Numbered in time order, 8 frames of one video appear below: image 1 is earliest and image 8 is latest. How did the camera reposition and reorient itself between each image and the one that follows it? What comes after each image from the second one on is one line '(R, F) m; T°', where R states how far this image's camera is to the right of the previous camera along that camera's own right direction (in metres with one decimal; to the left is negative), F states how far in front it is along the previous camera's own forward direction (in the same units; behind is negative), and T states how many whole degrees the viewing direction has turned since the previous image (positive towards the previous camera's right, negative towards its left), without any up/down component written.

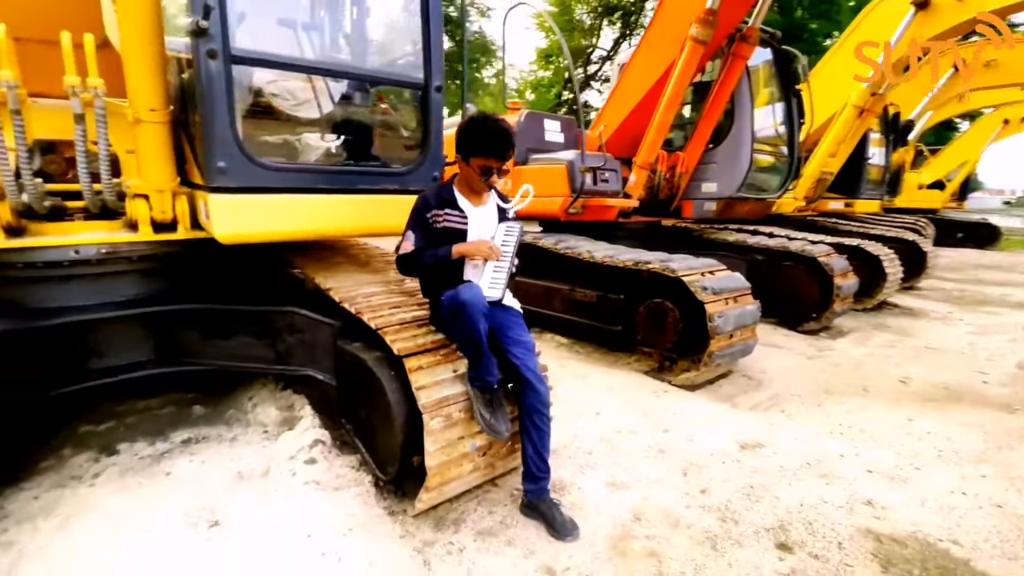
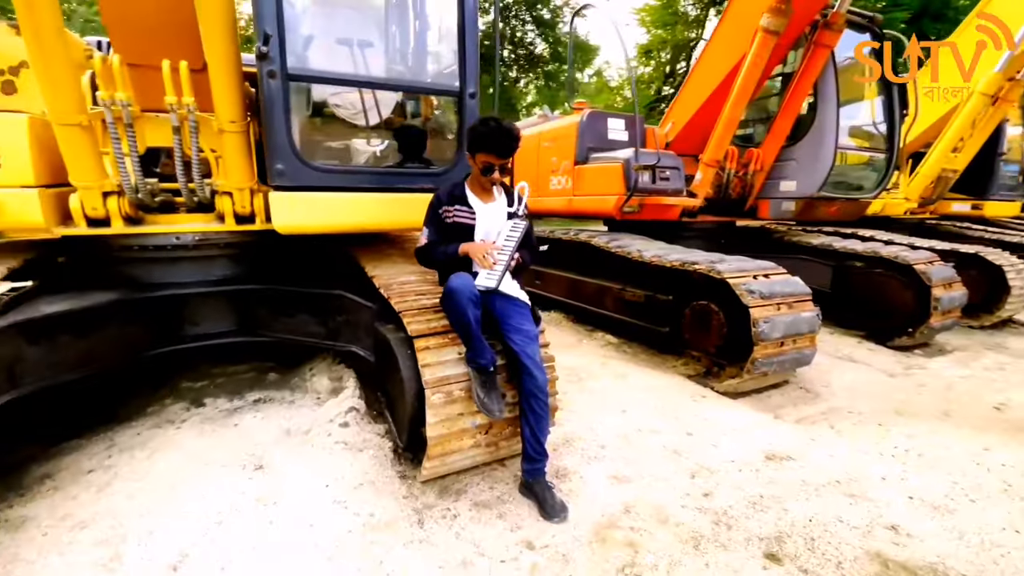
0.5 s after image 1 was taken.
(+0.4, -0.1) m; -11°
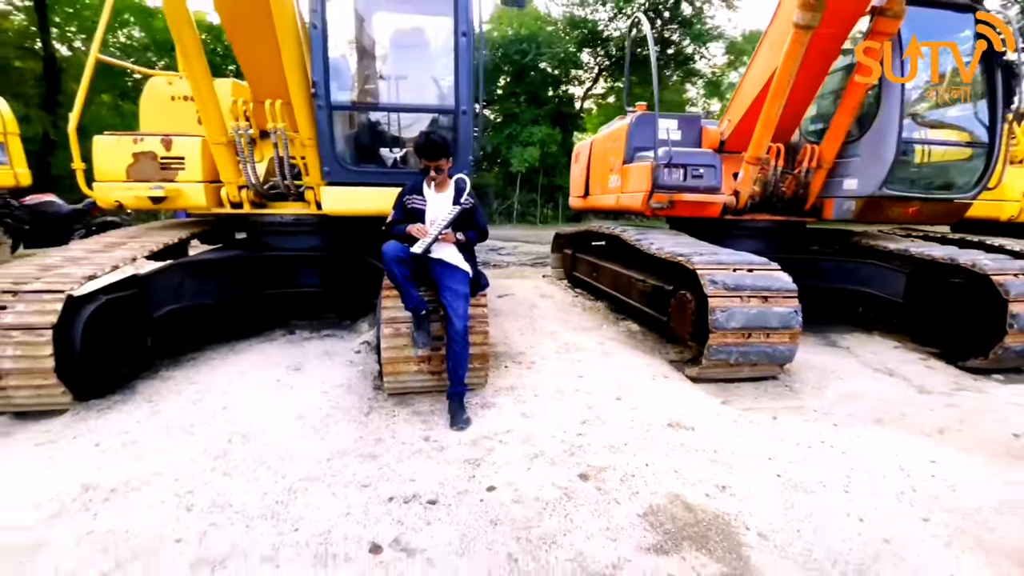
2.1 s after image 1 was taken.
(+1.3, -0.4) m; -20°
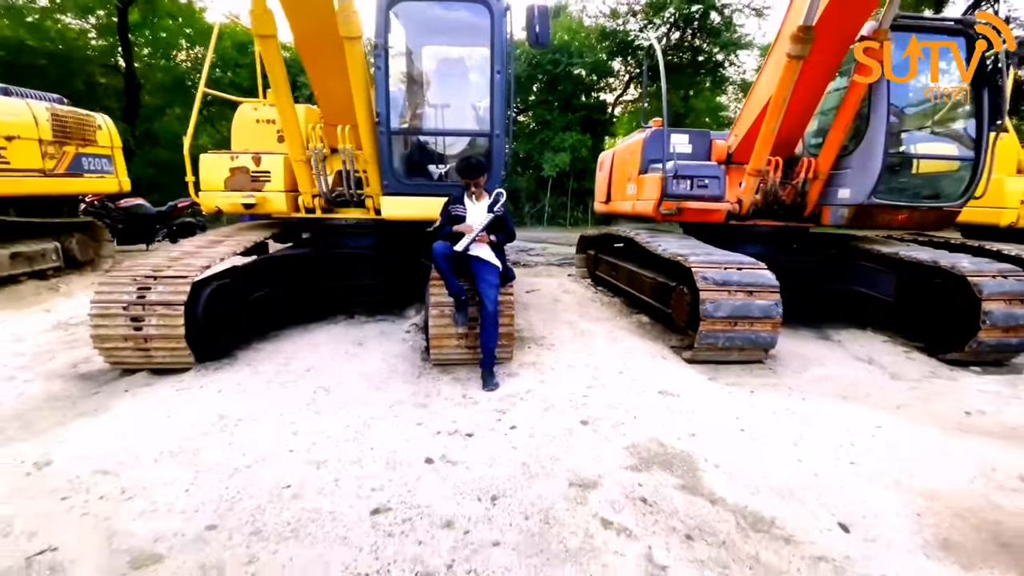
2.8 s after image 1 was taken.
(+0.1, -0.7) m; -4°
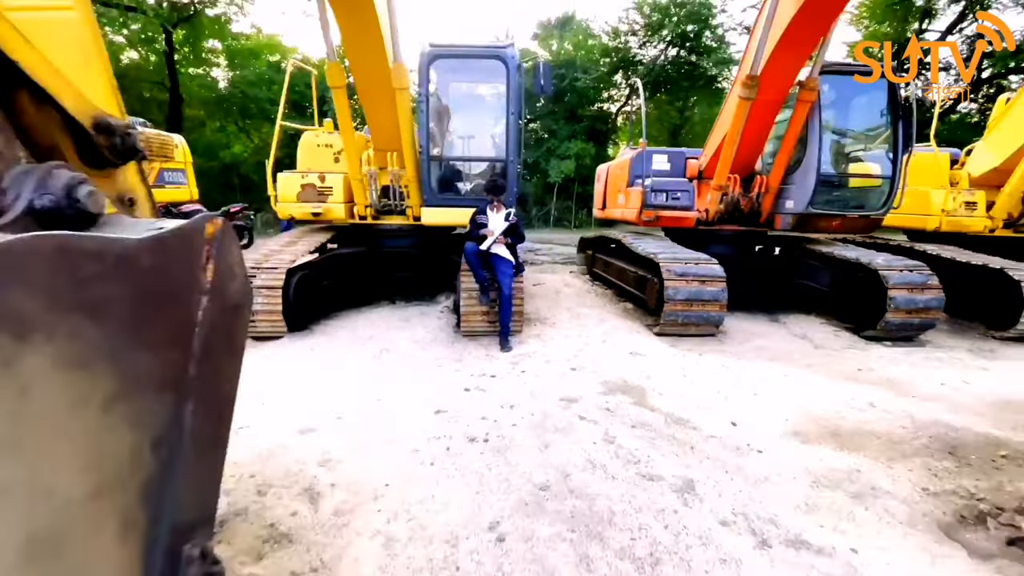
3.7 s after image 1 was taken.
(0.0, -1.2) m; -1°
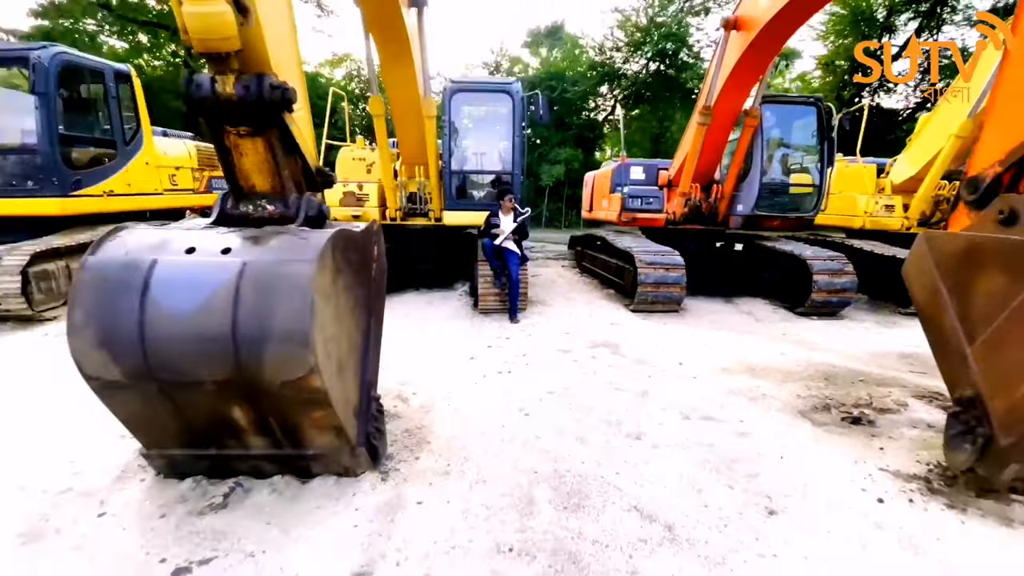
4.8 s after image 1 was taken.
(-0.2, -1.3) m; +1°
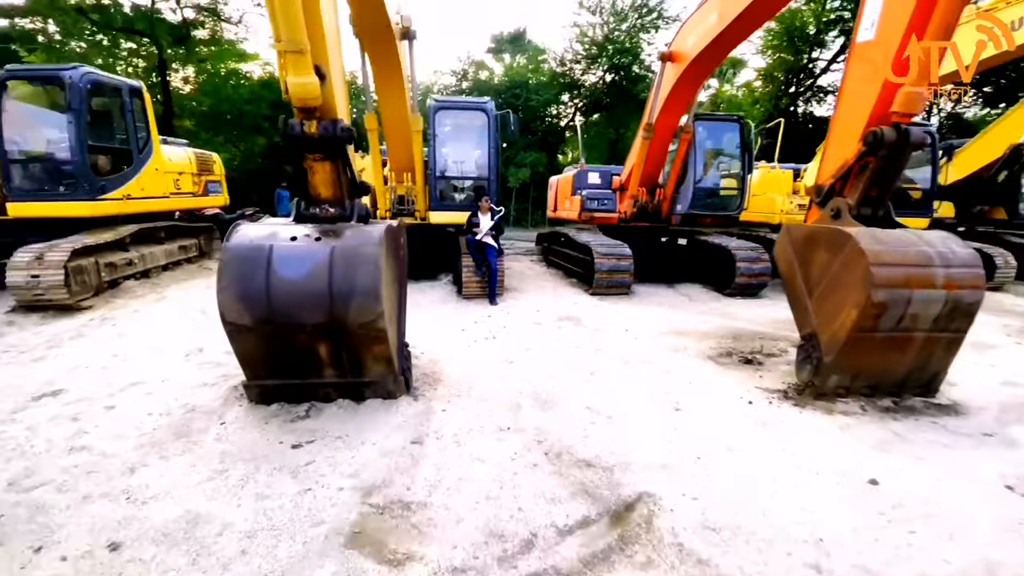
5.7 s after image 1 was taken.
(-0.2, -1.2) m; +4°
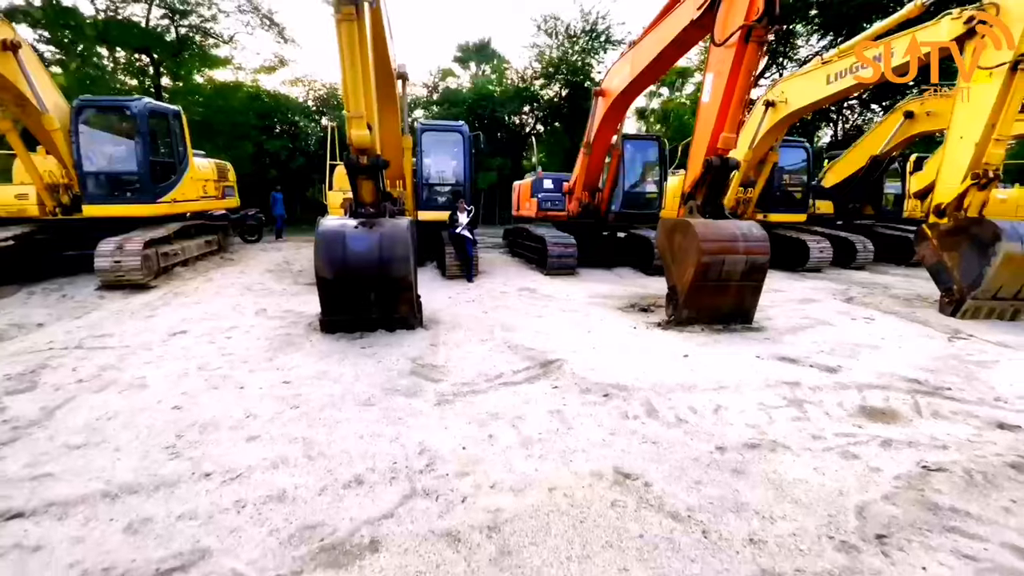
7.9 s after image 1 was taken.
(-0.1, -2.3) m; +4°
